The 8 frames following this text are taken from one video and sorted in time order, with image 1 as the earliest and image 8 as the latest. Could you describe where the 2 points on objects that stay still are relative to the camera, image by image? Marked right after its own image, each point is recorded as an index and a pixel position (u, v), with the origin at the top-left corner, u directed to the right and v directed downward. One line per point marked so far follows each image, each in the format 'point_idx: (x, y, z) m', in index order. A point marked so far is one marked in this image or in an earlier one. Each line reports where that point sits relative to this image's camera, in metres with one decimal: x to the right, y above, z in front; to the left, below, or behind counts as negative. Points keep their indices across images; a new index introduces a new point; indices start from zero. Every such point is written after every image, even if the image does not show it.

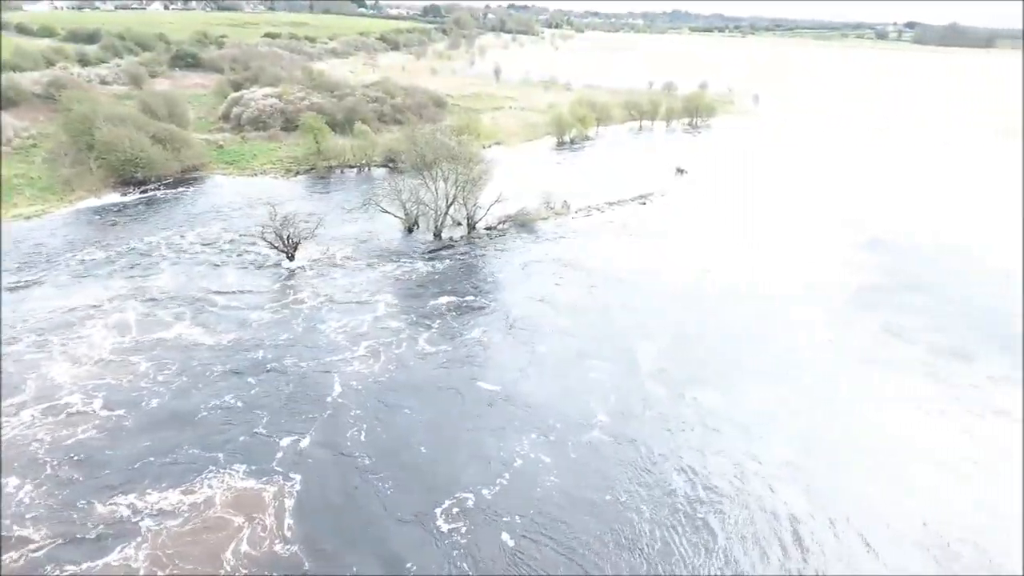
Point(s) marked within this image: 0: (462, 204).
0: (-1.7, +2.3, +18.8) m
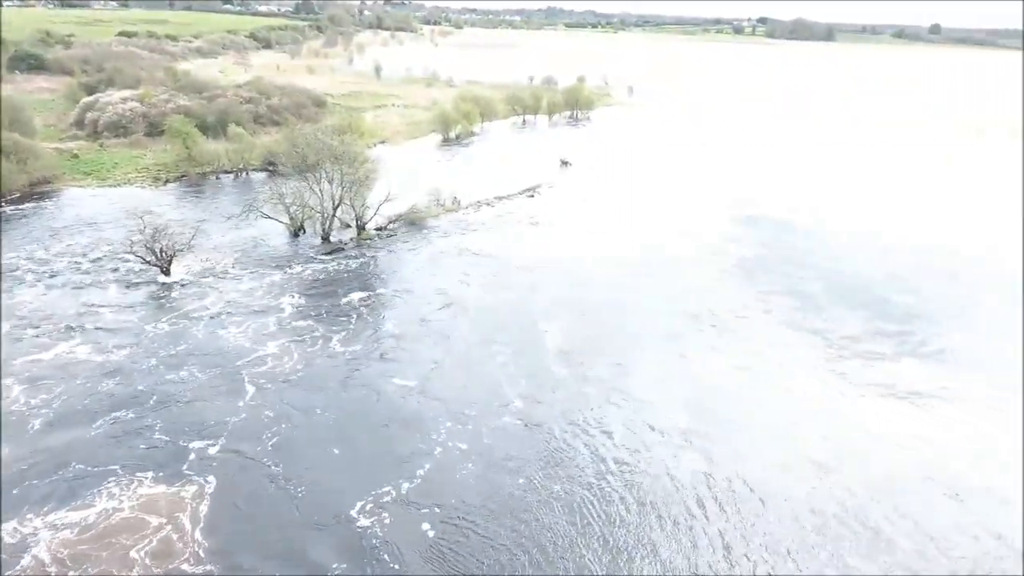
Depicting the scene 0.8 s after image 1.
0: (-4.7, +2.3, +18.5) m
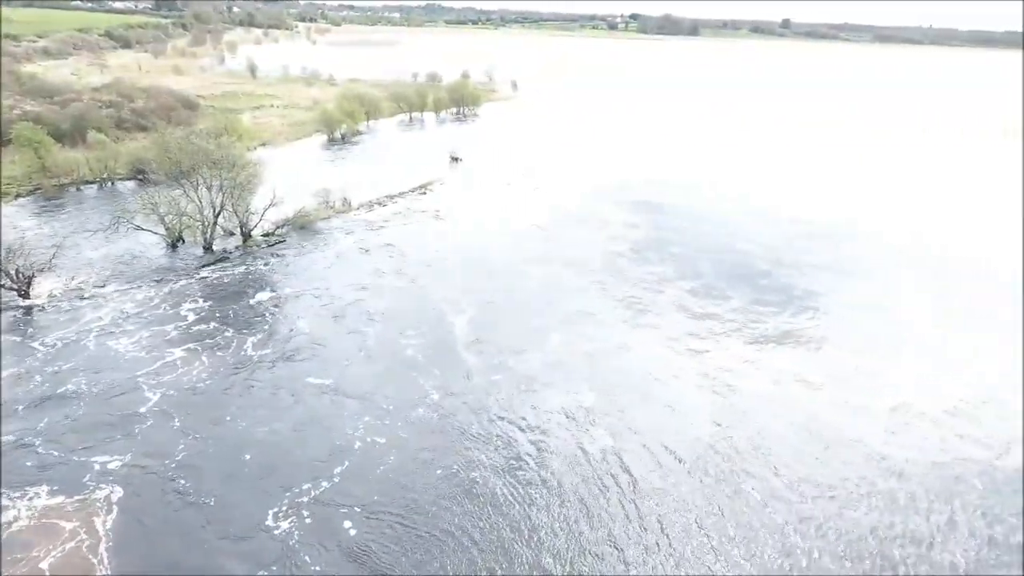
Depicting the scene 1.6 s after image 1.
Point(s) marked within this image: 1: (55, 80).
0: (-7.5, +2.1, +17.8) m
1: (-12.8, +5.9, +18.6) m
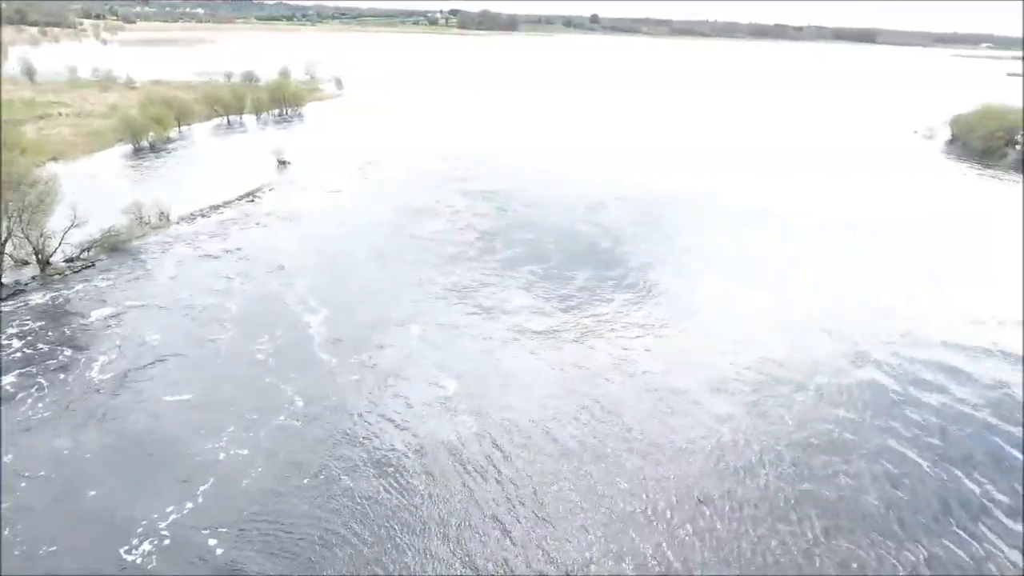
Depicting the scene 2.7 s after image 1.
0: (-11.5, +1.4, +15.9) m
1: (-17.2, +4.7, +15.3) m
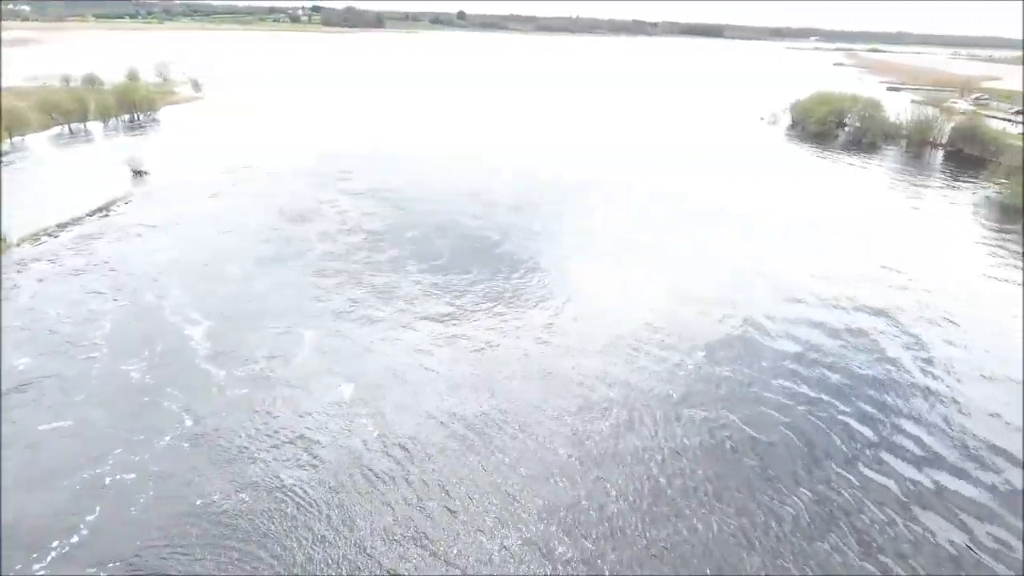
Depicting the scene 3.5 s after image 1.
0: (-14.0, +0.6, +13.9) m
1: (-19.7, +3.4, +12.3) m
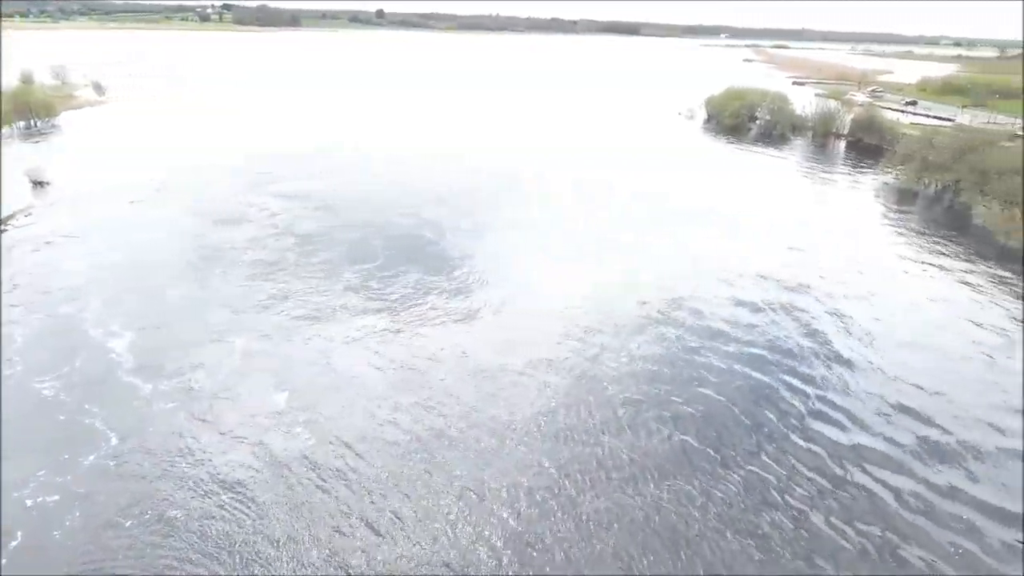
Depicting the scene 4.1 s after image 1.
0: (-15.3, +0.1, +12.5) m
1: (-21.0, +2.6, +10.3) m
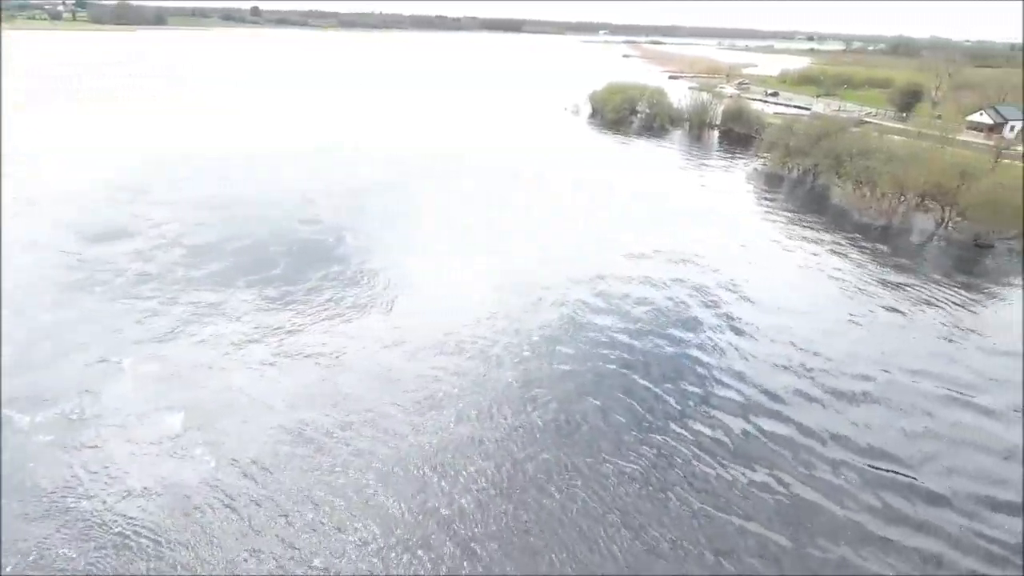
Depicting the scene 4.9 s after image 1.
0: (-16.9, -0.9, +10.3) m
1: (-22.4, +1.3, +7.3) m
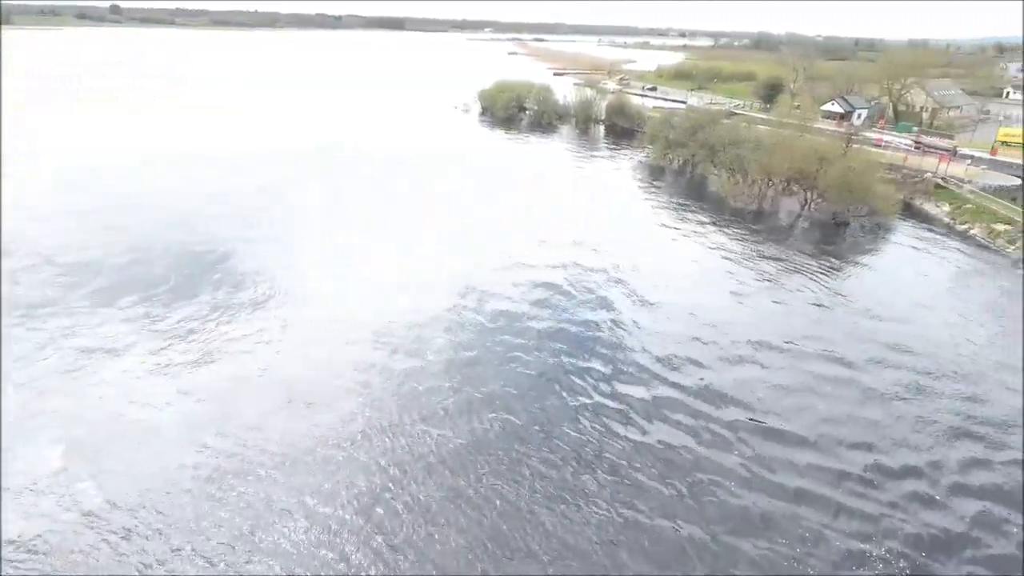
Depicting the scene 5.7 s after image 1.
0: (-18.2, -2.0, +8.0) m
1: (-23.2, -0.1, +4.1) m
